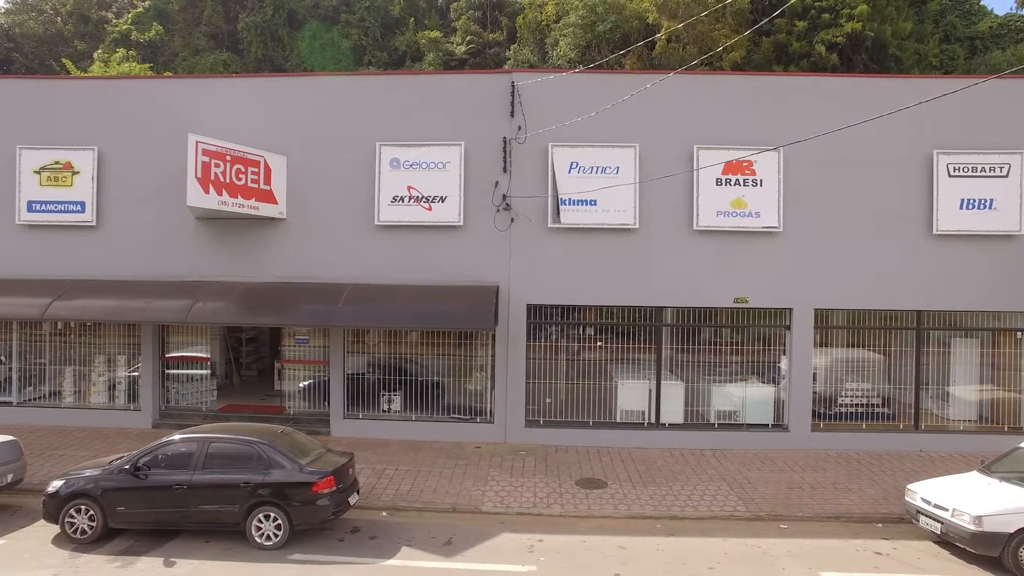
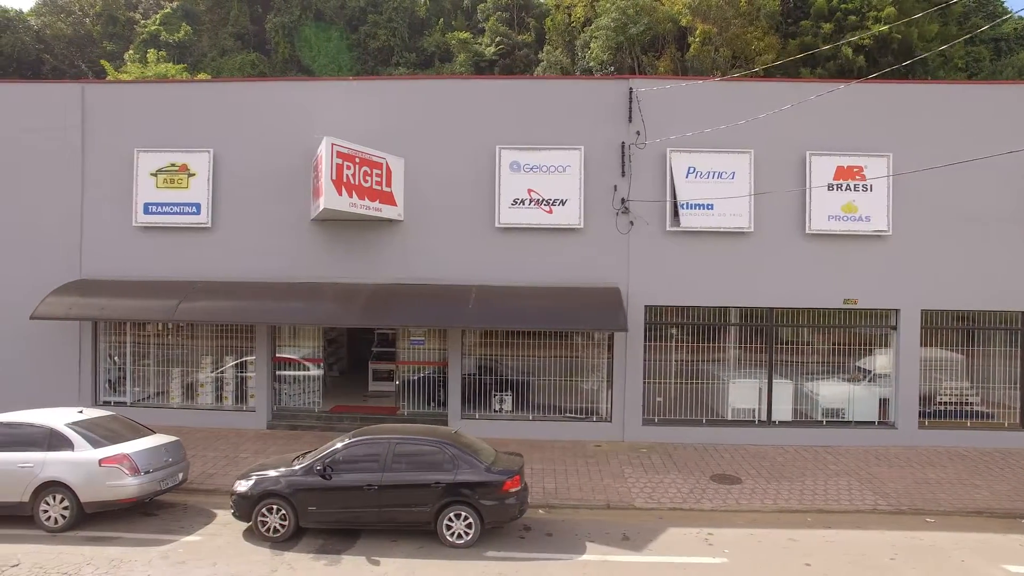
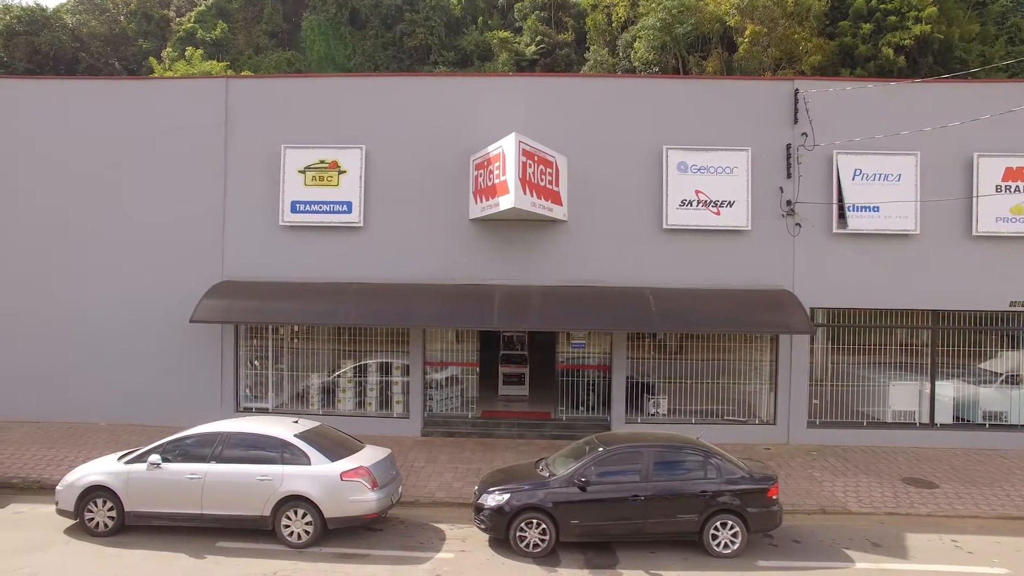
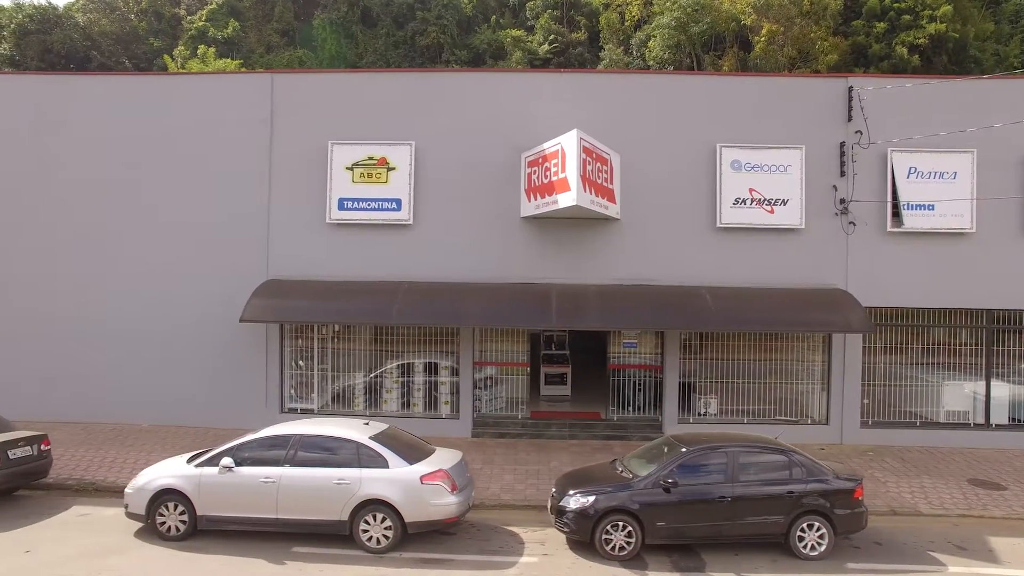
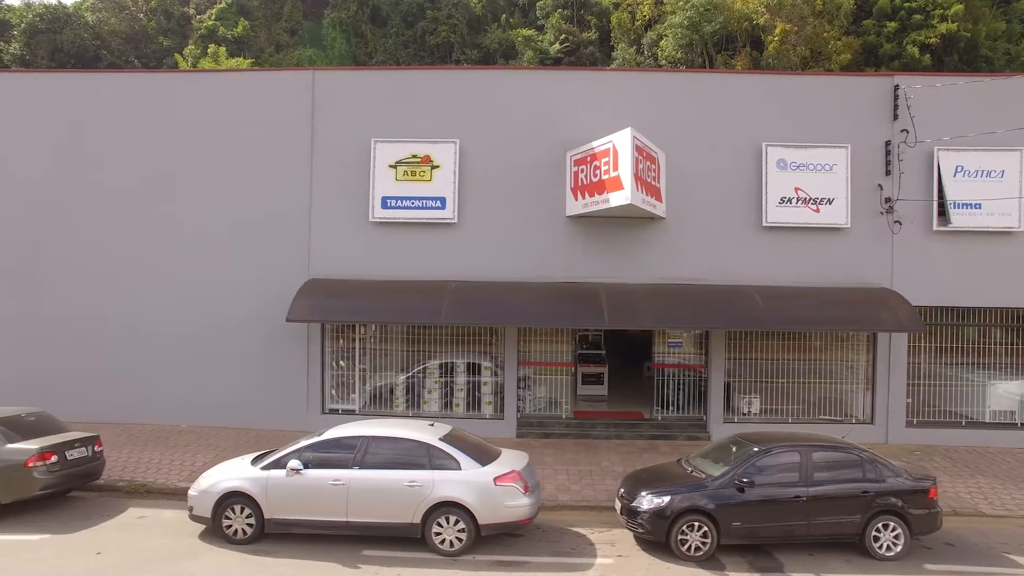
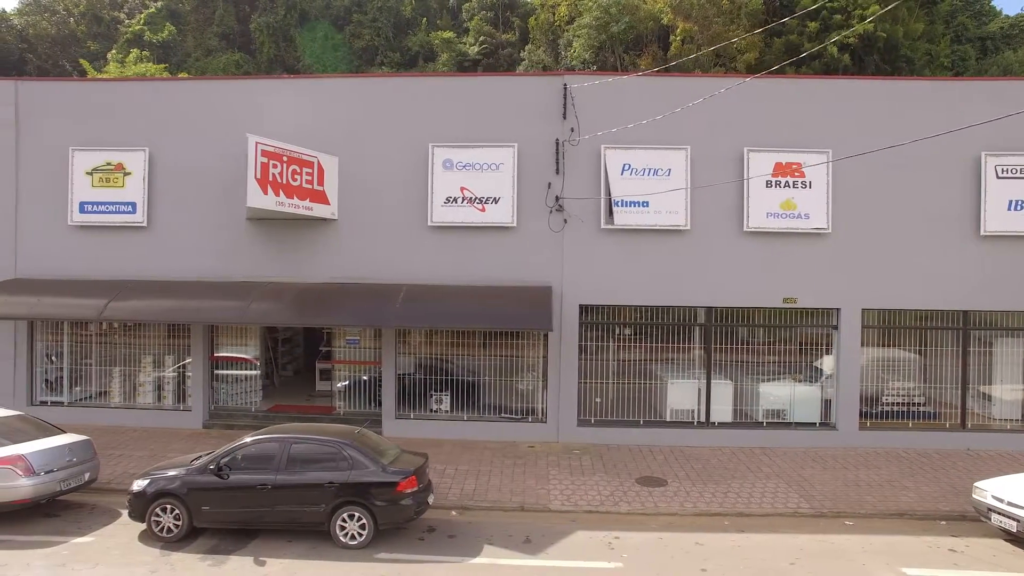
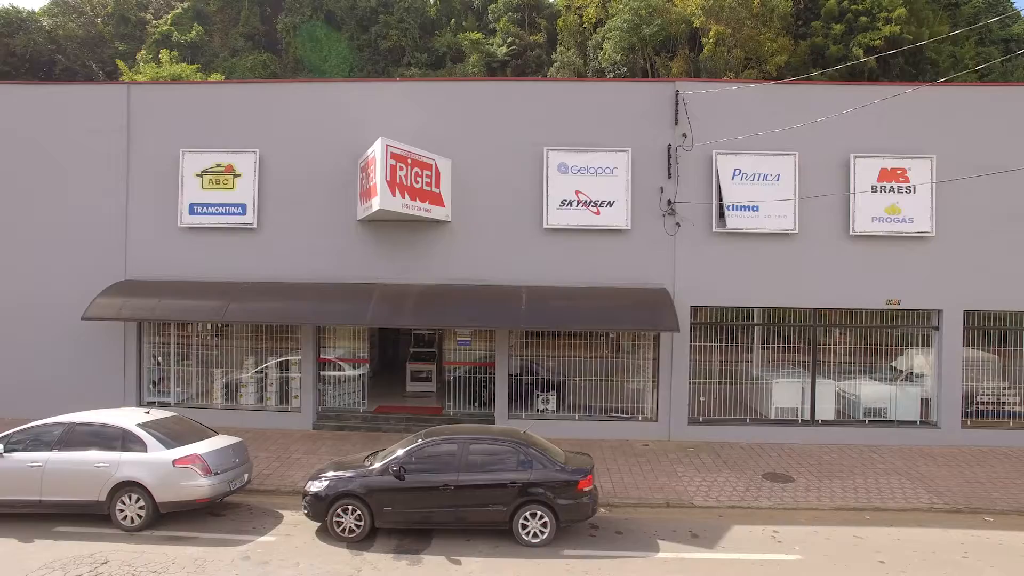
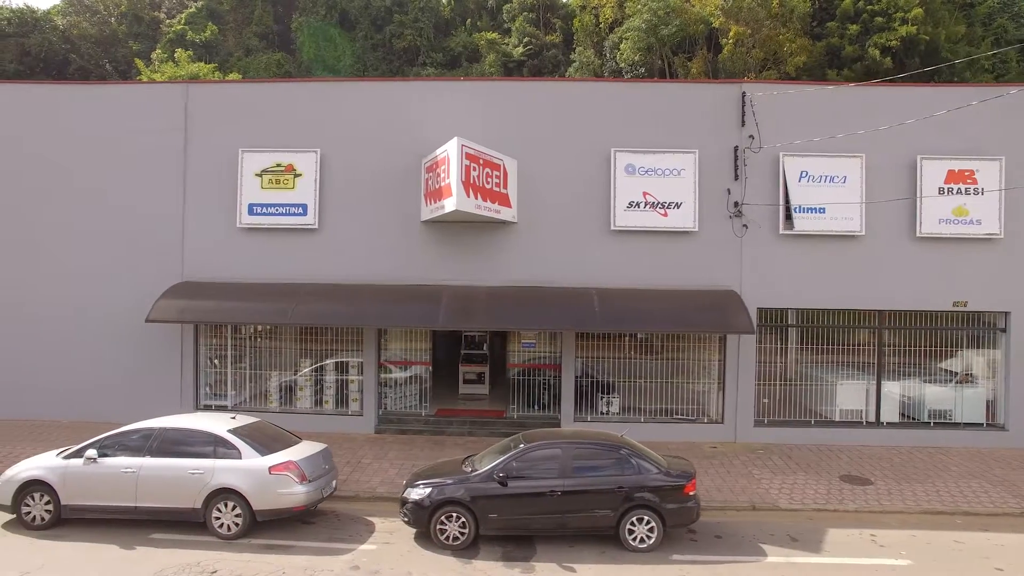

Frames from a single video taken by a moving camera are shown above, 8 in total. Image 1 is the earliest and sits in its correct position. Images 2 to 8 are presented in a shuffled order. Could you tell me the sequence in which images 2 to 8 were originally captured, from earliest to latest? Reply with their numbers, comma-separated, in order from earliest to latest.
6, 2, 7, 8, 3, 4, 5
